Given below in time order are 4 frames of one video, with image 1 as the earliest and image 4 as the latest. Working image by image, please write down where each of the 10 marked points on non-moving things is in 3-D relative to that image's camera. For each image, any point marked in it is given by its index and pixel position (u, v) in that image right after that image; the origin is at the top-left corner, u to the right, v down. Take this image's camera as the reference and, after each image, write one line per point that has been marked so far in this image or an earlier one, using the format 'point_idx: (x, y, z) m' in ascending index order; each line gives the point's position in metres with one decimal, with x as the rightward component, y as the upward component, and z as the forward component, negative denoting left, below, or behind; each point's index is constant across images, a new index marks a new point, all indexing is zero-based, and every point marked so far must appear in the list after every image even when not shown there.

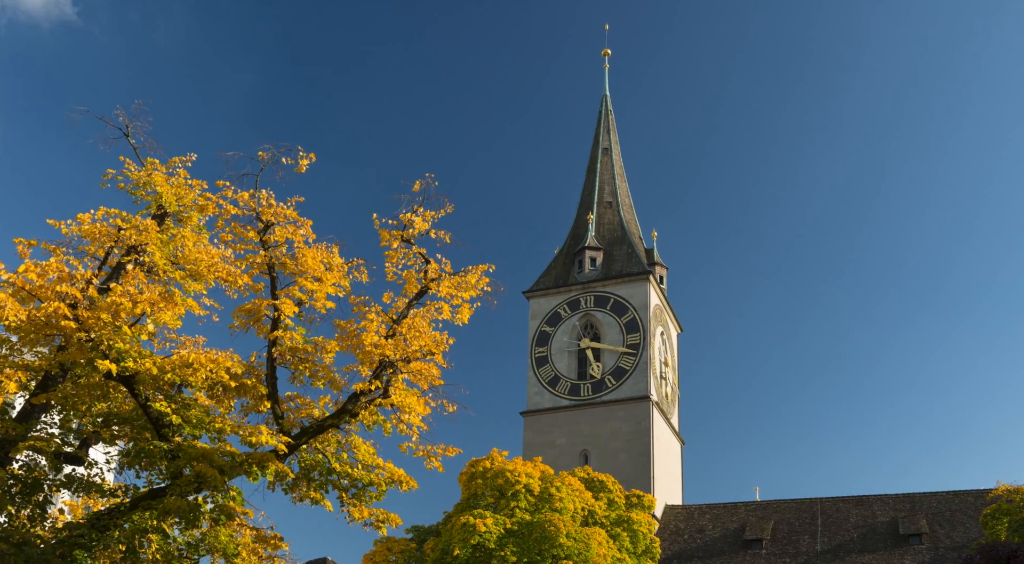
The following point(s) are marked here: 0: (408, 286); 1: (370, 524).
0: (-1.2, -0.1, +11.0) m
1: (-1.6, -2.8, +10.7) m
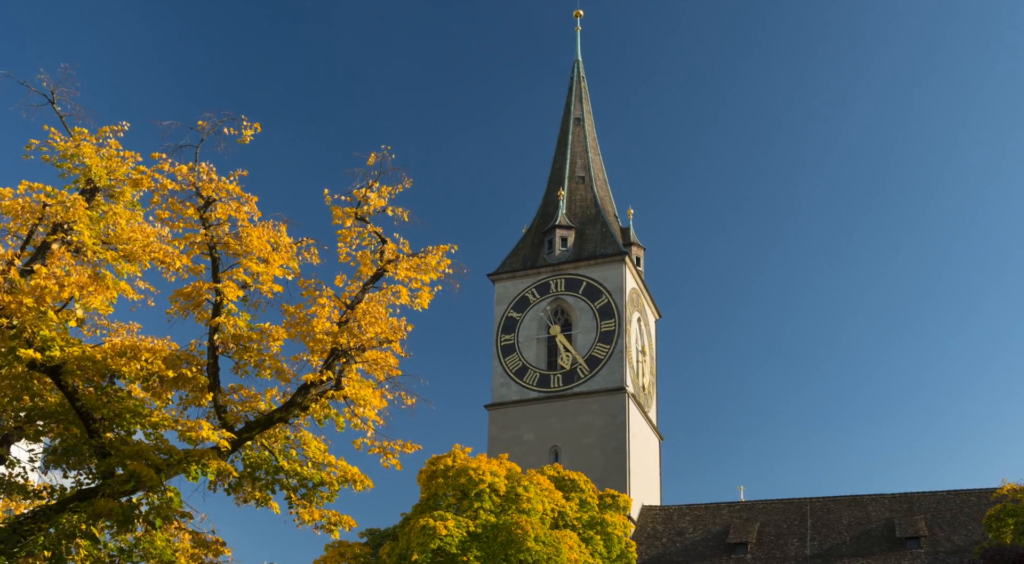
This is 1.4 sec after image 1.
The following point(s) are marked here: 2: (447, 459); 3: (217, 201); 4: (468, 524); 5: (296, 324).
0: (-1.6, +0.1, +10.1) m
1: (-2.0, -2.6, +9.8) m
2: (-1.0, -2.7, +14.0) m
3: (-3.3, +0.9, +10.6) m
4: (-0.6, -3.4, +12.7) m
5: (-2.3, -0.5, +10.1) m
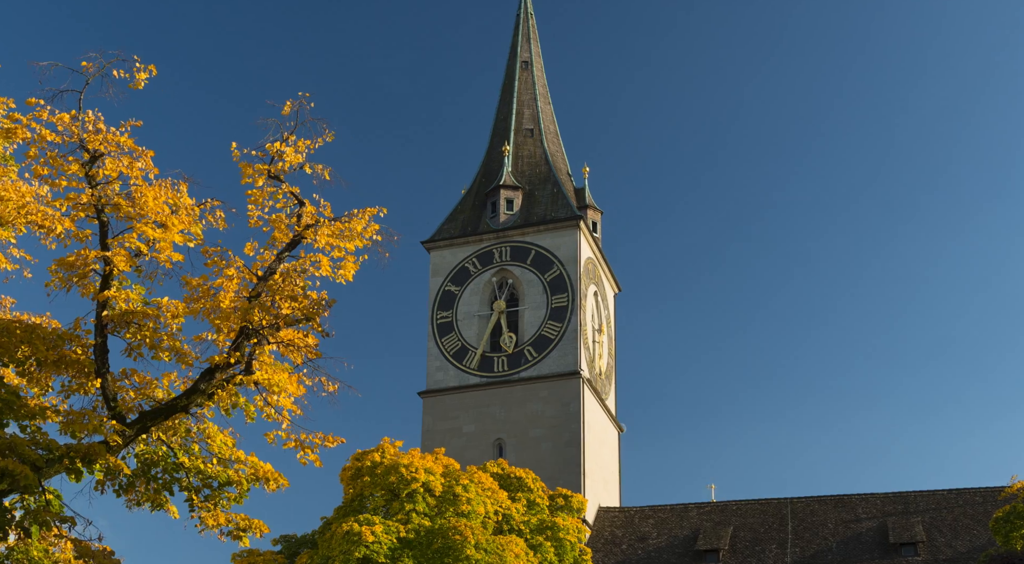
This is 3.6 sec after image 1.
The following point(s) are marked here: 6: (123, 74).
0: (-2.2, +0.4, +8.7) m
1: (-2.6, -2.3, +8.5) m
2: (-1.9, -2.3, +12.7) m
3: (-3.9, +1.2, +9.1) m
4: (-1.4, -3.0, +11.4) m
5: (-2.9, -0.2, +8.7) m
6: (-2.5, +1.3, +6.2) m
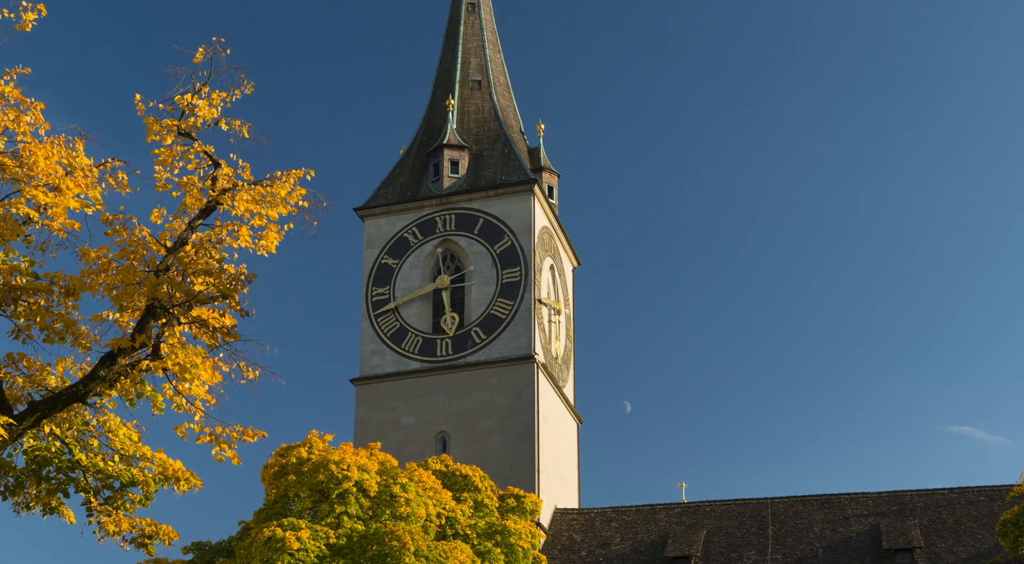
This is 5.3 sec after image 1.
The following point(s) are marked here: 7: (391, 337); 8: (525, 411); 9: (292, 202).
0: (-2.6, +0.7, +7.6) m
1: (-3.0, -2.0, +7.4) m
2: (-2.5, -2.0, +11.7) m
3: (-4.4, +1.5, +7.9) m
4: (-2.0, -2.7, +10.4) m
5: (-3.4, +0.1, +7.5) m
6: (-2.8, +1.5, +5.0) m
7: (-2.4, -1.1, +19.7) m
8: (+0.2, -2.4, +18.5) m
9: (-1.8, +0.7, +7.8) m
